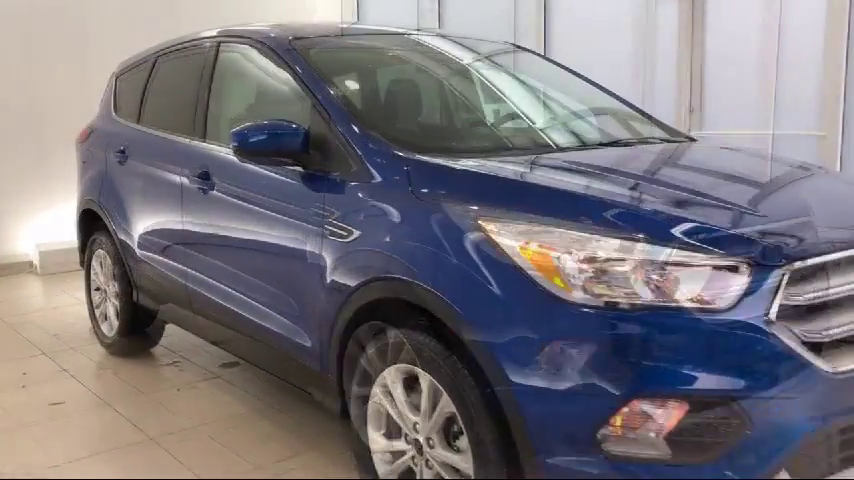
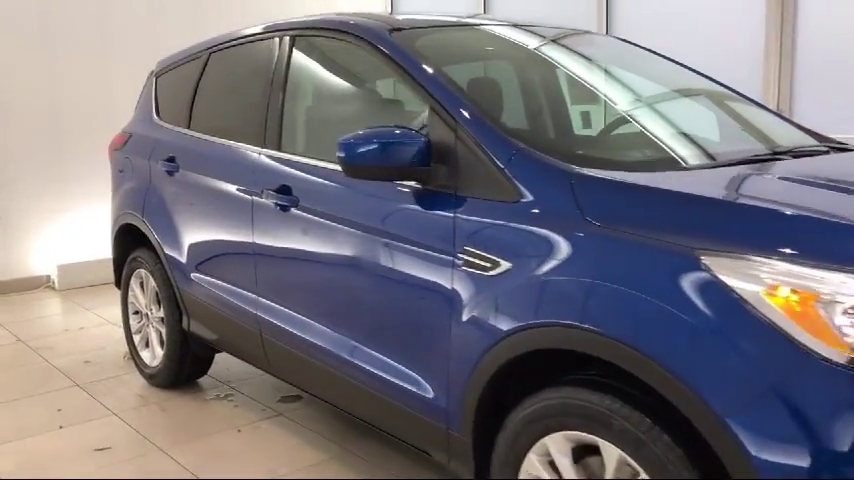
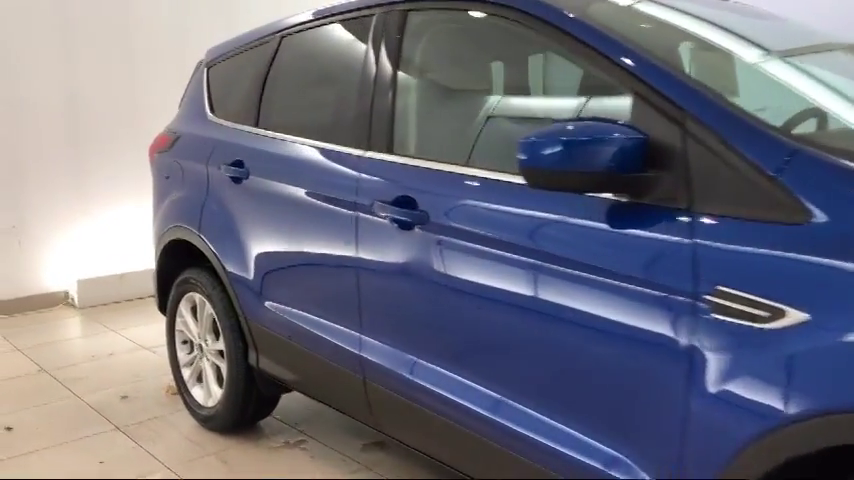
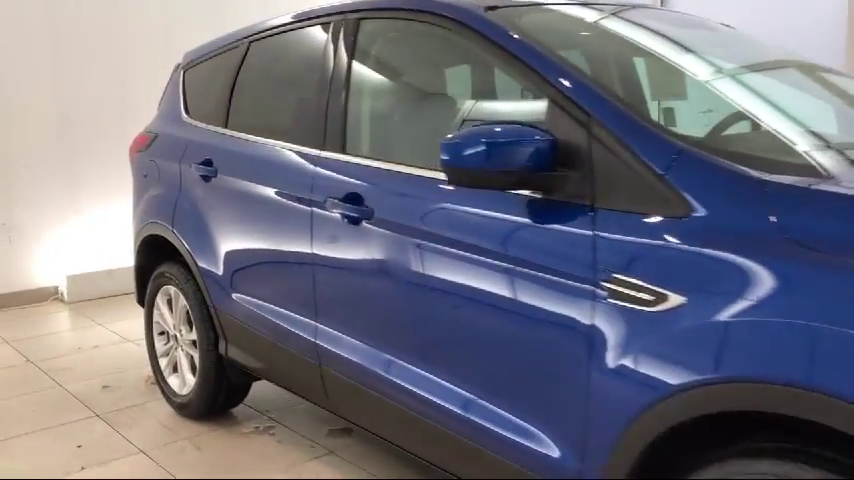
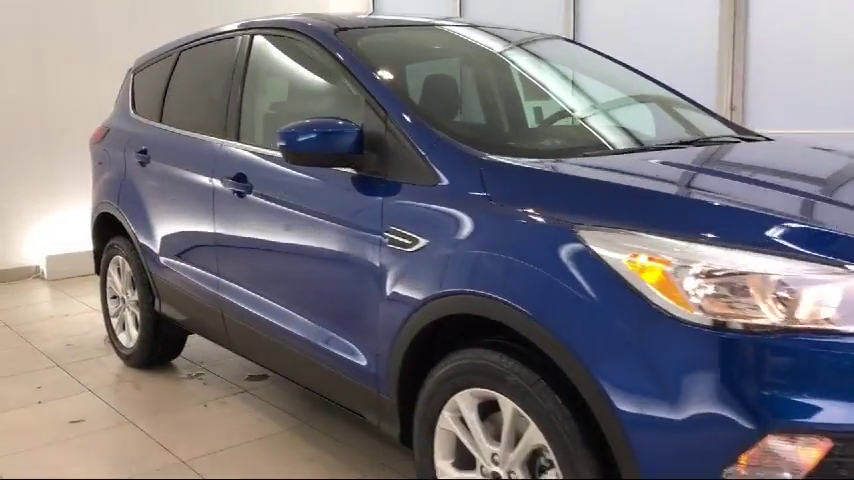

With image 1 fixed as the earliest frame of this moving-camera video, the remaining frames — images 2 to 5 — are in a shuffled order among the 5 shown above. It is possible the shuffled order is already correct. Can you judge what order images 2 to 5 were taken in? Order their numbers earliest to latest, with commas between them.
5, 2, 4, 3
